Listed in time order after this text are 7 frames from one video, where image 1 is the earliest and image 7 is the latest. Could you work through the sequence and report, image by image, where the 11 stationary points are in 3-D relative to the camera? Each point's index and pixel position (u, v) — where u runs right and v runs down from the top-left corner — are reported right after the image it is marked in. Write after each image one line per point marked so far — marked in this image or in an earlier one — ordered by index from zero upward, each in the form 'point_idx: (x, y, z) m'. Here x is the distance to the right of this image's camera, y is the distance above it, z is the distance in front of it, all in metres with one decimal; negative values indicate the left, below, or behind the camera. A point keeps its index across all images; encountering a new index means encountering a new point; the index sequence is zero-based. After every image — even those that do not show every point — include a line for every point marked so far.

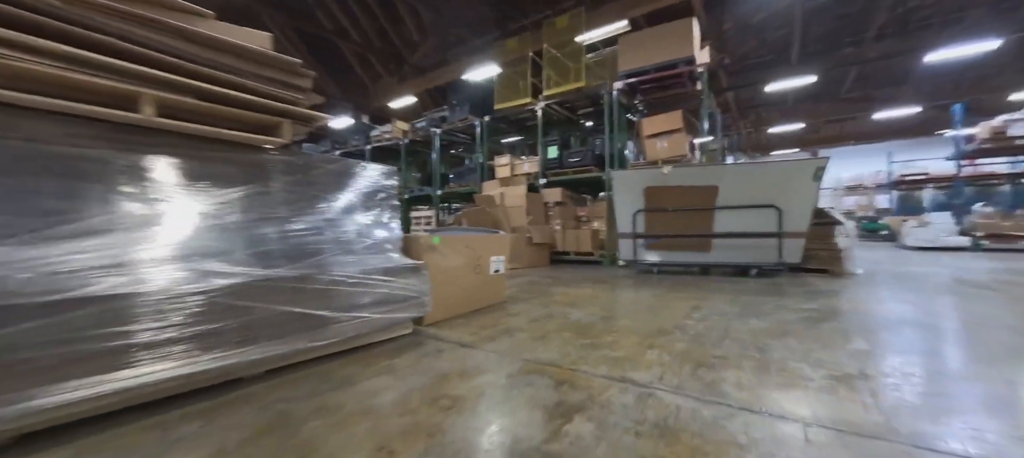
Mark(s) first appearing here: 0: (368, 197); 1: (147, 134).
0: (-0.7, +0.2, +1.6) m
1: (-1.2, +0.3, +1.0) m
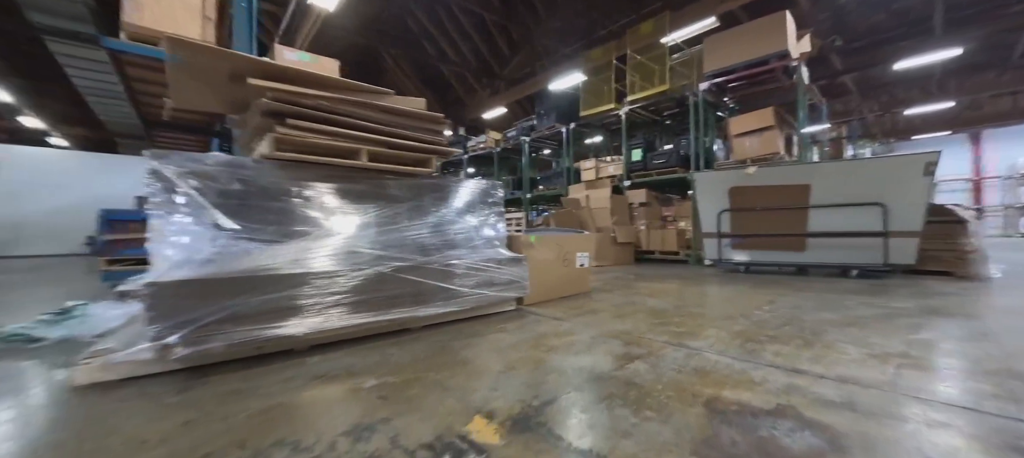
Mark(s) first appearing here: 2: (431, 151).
0: (-0.2, +0.2, +2.1) m
1: (-0.8, +0.3, +1.7) m
2: (-0.4, +0.5, +1.9) m
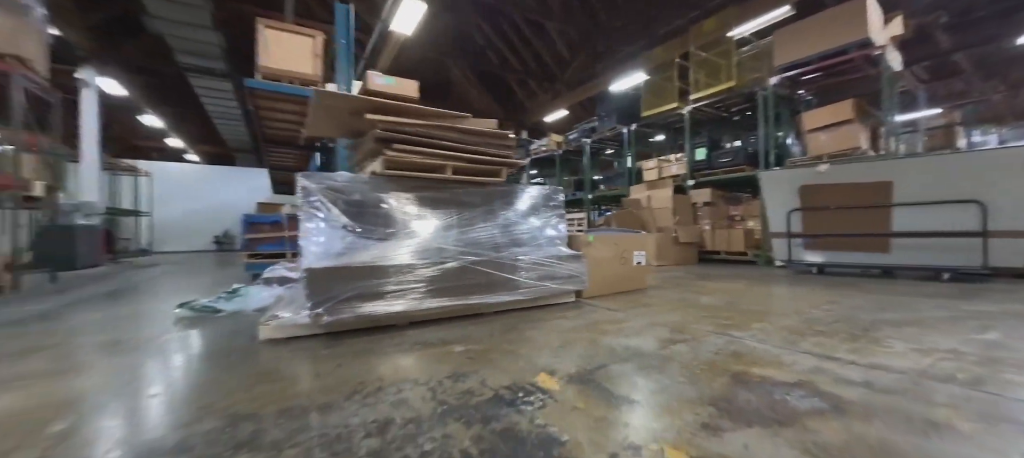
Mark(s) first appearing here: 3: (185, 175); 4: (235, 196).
0: (+0.3, +0.2, +2.4) m
1: (-0.4, +0.3, +2.1) m
2: (0.0, +0.5, +2.2) m
3: (-11.6, +1.9, +10.6) m
4: (-10.3, +1.2, +11.3) m
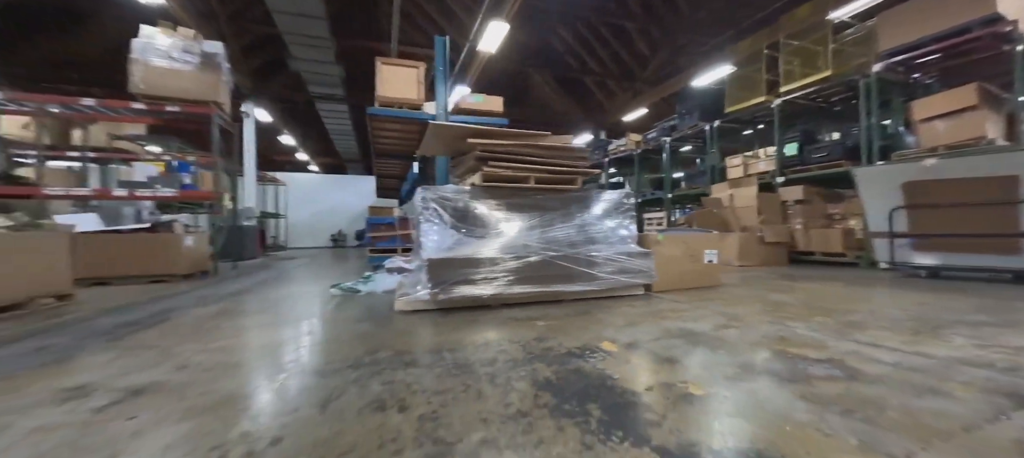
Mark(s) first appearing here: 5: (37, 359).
0: (+0.9, +0.2, +2.7) m
1: (+0.1, +0.3, +2.5) m
2: (+0.5, +0.5, +2.5) m
3: (-8.7, +1.9, +13.5) m
4: (-7.3, +1.2, +13.8) m
5: (-2.6, -0.7, +1.7) m
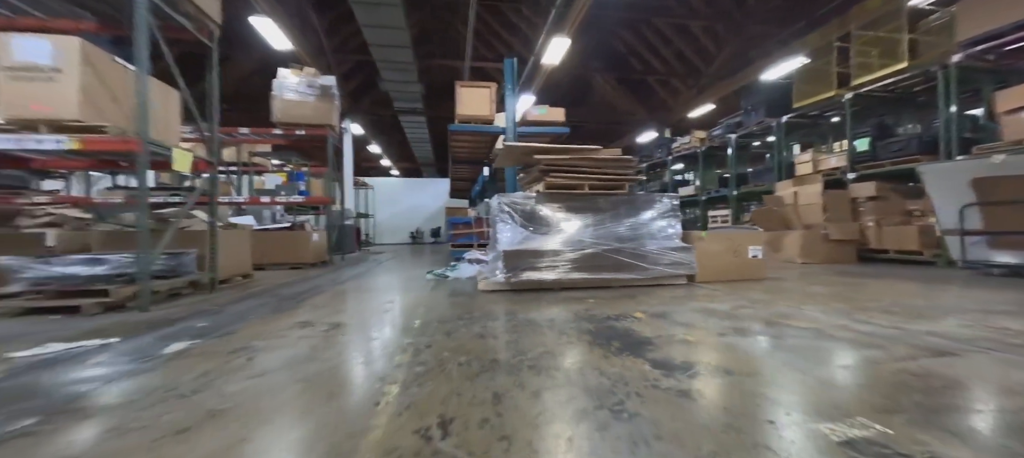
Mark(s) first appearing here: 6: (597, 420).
0: (+1.4, +0.2, +3.0) m
1: (+0.7, +0.3, +3.0) m
2: (+1.1, +0.5, +2.9) m
3: (-5.8, +2.0, +15.5) m
4: (-4.3, +1.3, +15.5) m
5: (-2.2, -0.7, +2.8) m
6: (+0.2, -0.5, +0.9) m
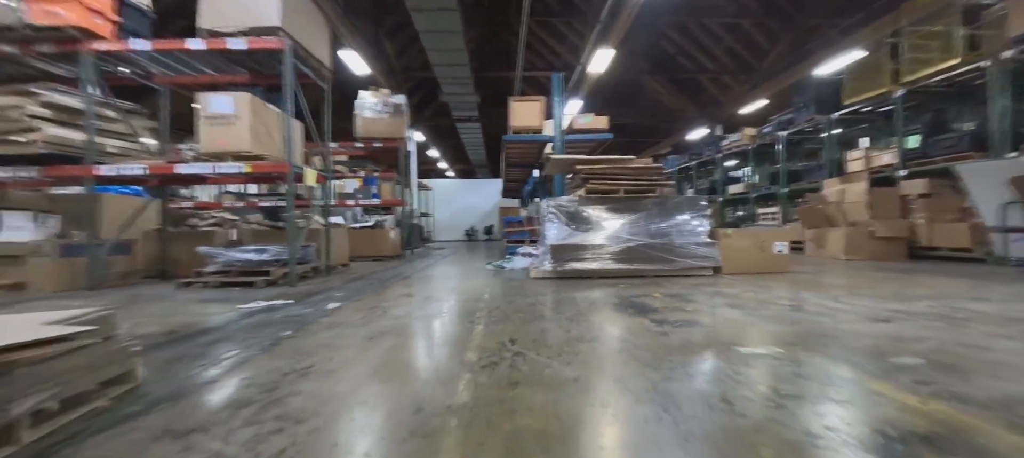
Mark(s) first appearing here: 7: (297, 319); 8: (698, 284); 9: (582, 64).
0: (+1.9, +0.2, +3.3) m
1: (+1.2, +0.3, +3.4) m
2: (+1.6, +0.5, +3.3) m
3: (-3.2, +2.1, +16.8) m
4: (-1.8, +1.4, +16.6) m
5: (-1.7, -0.7, +3.7) m
6: (+0.4, -0.5, +1.4) m
7: (-1.4, -0.6, +2.1) m
8: (+1.5, -0.5, +2.6) m
9: (+1.5, +3.4, +6.6) m
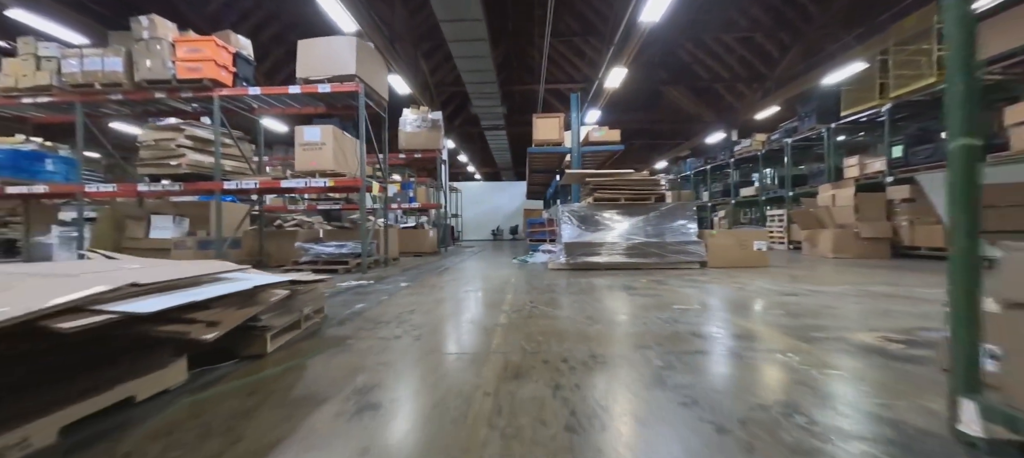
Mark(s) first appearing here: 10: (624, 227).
0: (+2.2, +0.2, +3.9) m
1: (+1.5, +0.3, +4.1) m
2: (+1.9, +0.5, +3.9) m
3: (-1.6, +2.1, +17.8) m
4: (-0.2, +1.4, +17.5) m
5: (-1.3, -0.7, +4.6) m
6: (+0.5, -0.5, +2.1) m
7: (-1.2, -0.6, +3.0) m
8: (+1.8, -0.5, +3.2) m
9: (+2.1, +3.4, +7.2) m
10: (+1.5, 0.0, +4.0) m
